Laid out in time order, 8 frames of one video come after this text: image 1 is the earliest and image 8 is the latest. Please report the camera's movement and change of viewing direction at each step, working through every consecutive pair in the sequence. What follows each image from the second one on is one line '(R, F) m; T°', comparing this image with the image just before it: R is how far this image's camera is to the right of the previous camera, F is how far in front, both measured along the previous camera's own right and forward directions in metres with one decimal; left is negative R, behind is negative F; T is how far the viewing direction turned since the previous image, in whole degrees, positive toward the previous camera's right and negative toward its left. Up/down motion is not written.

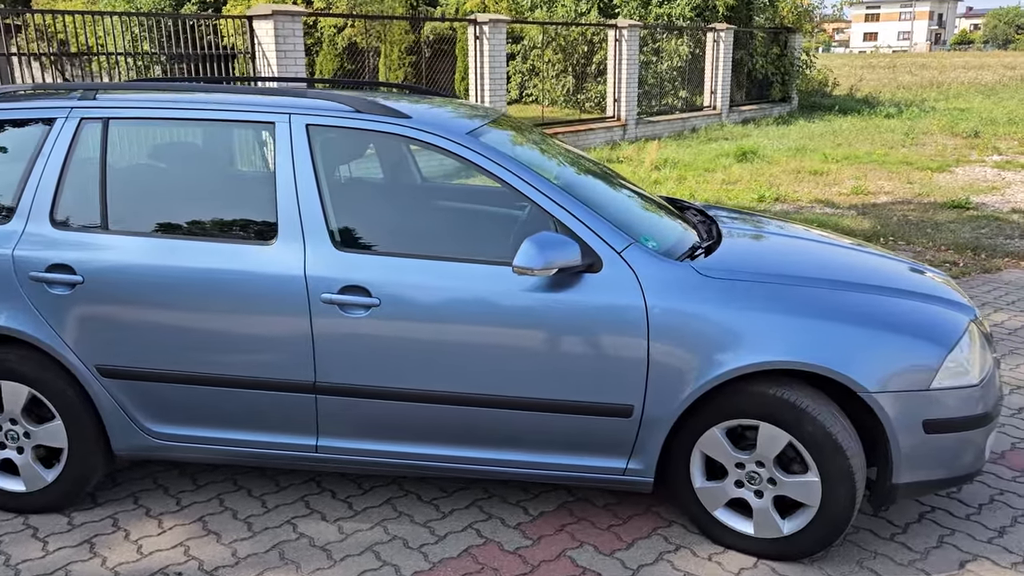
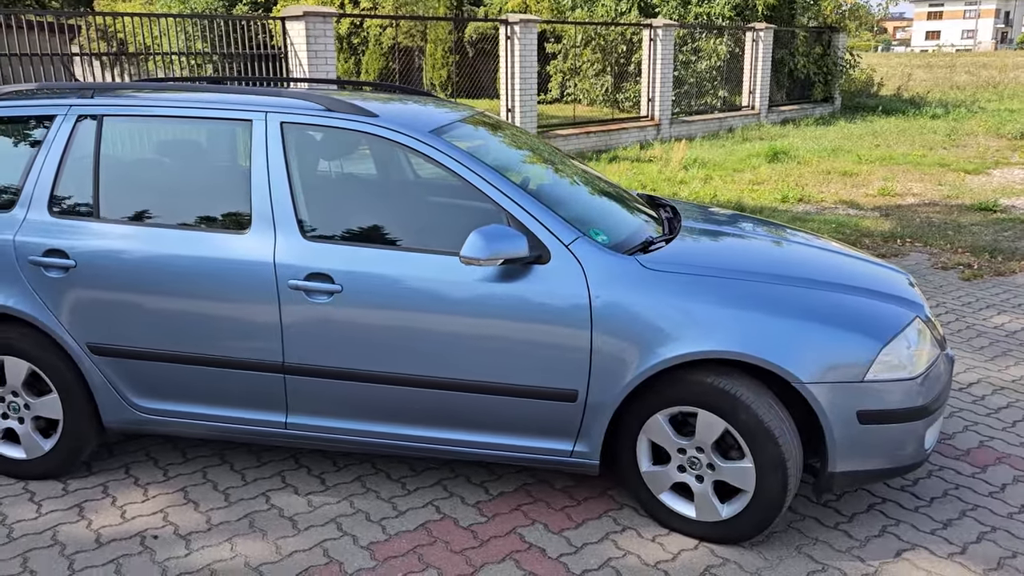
(+0.3, -0.2) m; -3°
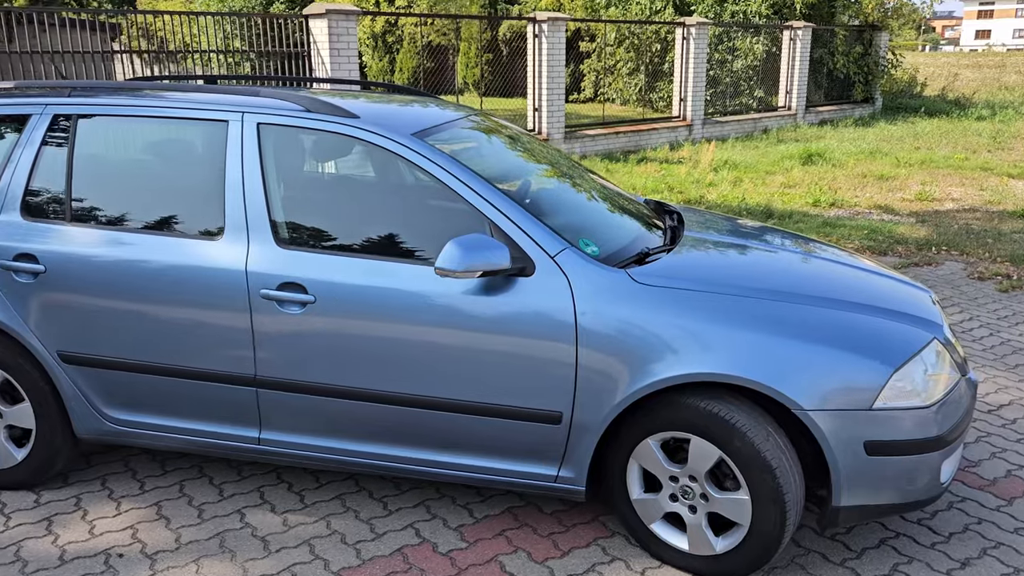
(+0.2, +0.2) m; -2°
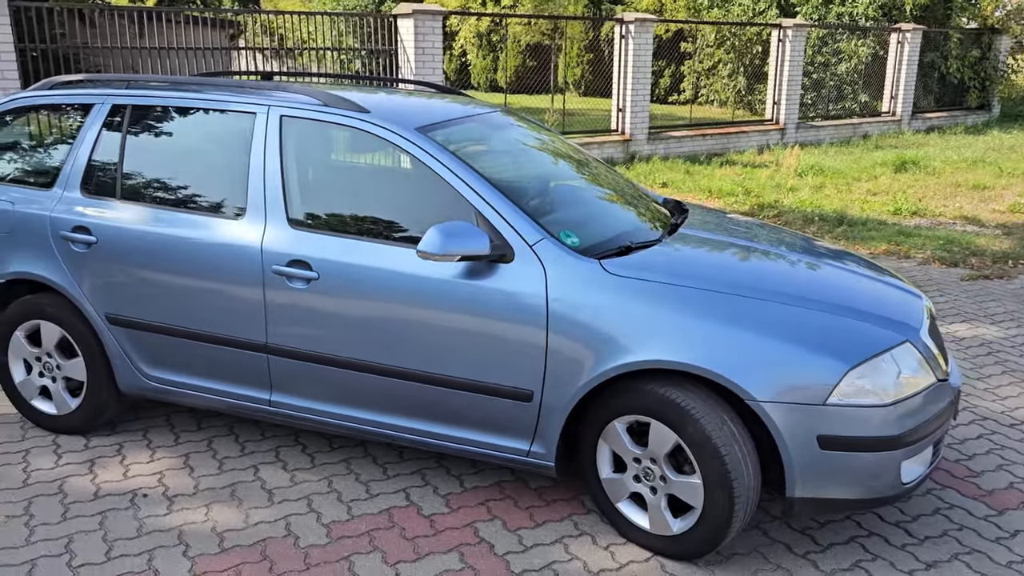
(+0.4, -0.2) m; -7°
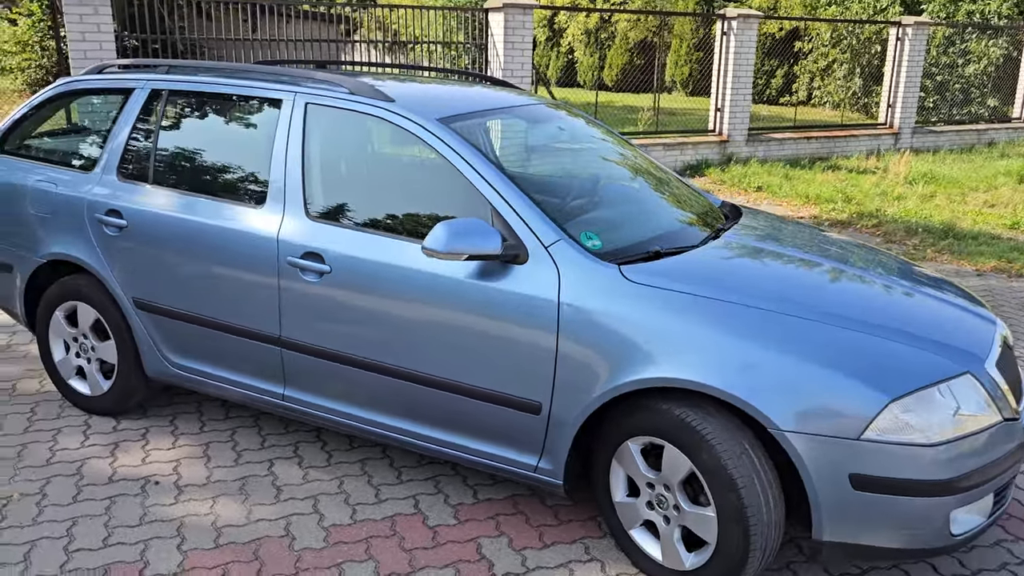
(+0.3, +0.2) m; -7°
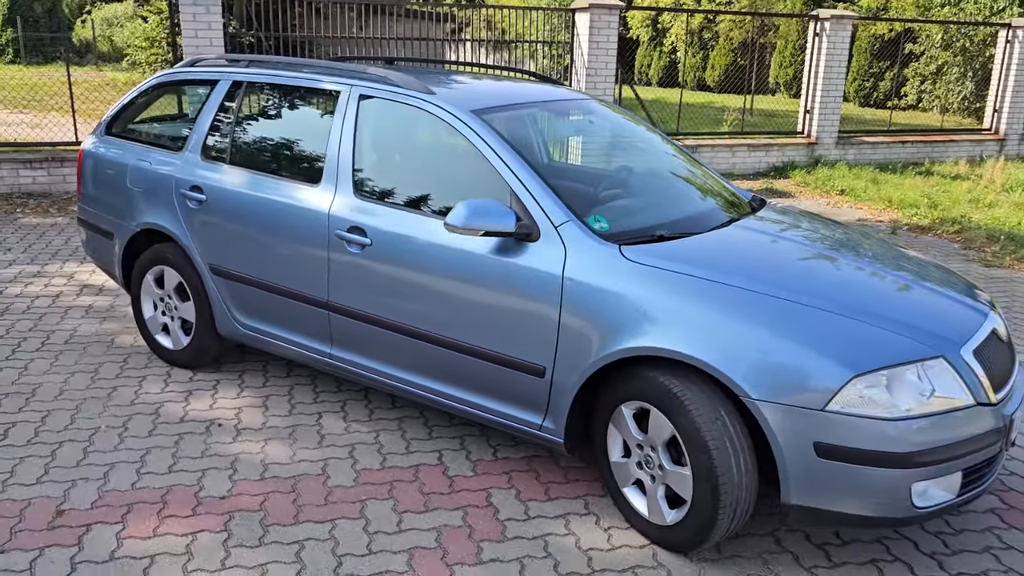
(+0.3, -0.3) m; -7°
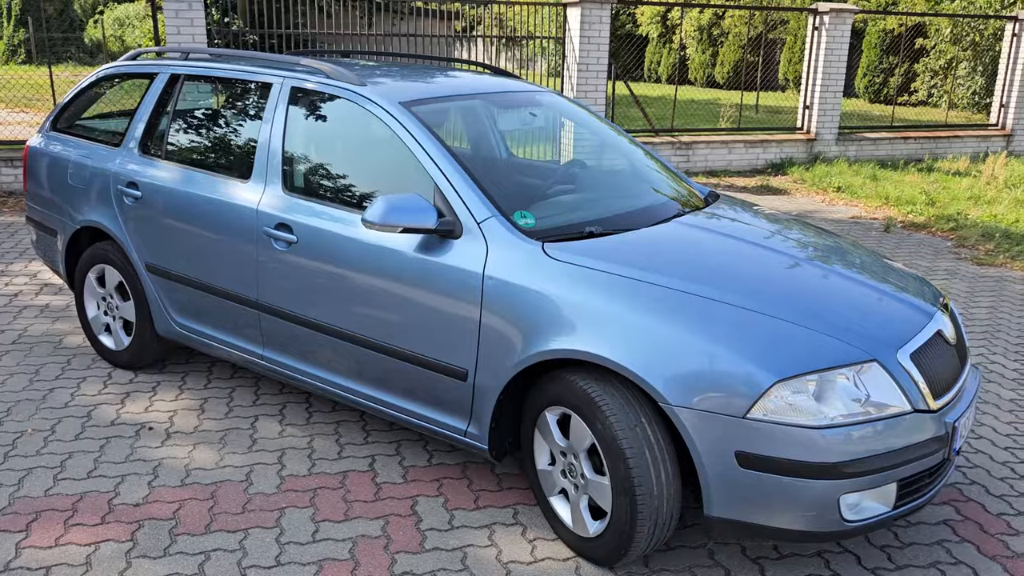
(+0.3, +0.1) m; -1°
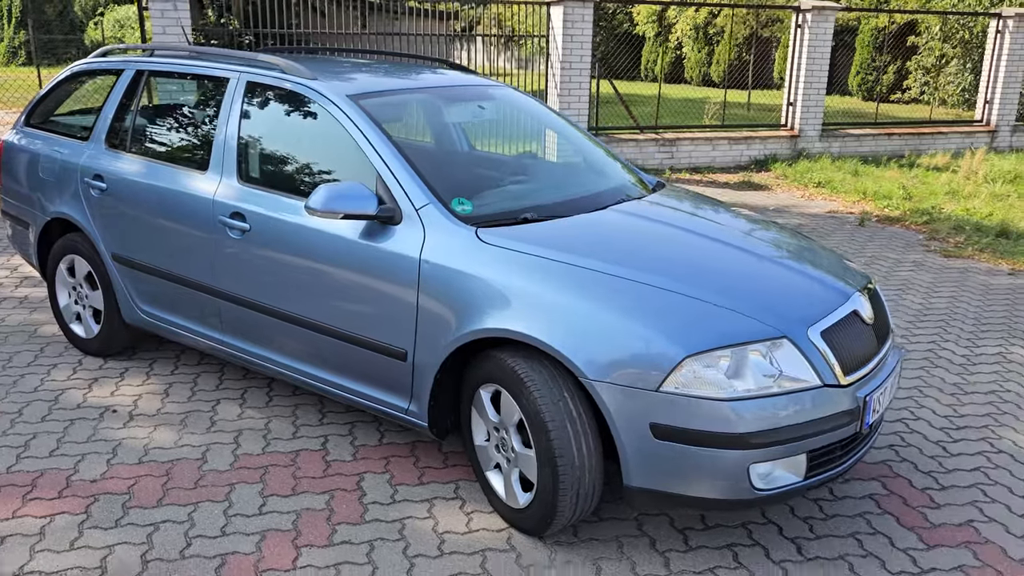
(+0.2, -0.1) m; 0°
